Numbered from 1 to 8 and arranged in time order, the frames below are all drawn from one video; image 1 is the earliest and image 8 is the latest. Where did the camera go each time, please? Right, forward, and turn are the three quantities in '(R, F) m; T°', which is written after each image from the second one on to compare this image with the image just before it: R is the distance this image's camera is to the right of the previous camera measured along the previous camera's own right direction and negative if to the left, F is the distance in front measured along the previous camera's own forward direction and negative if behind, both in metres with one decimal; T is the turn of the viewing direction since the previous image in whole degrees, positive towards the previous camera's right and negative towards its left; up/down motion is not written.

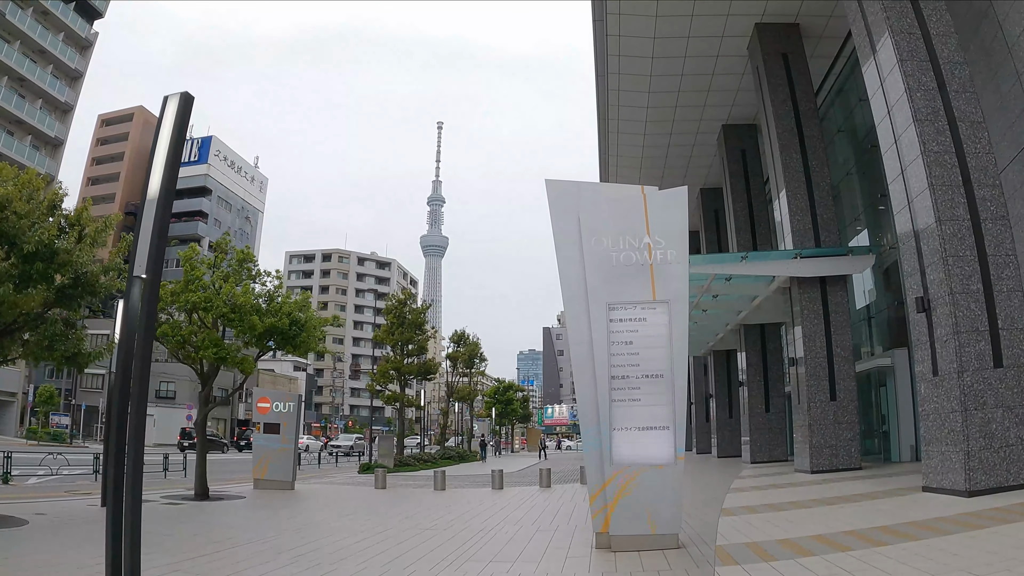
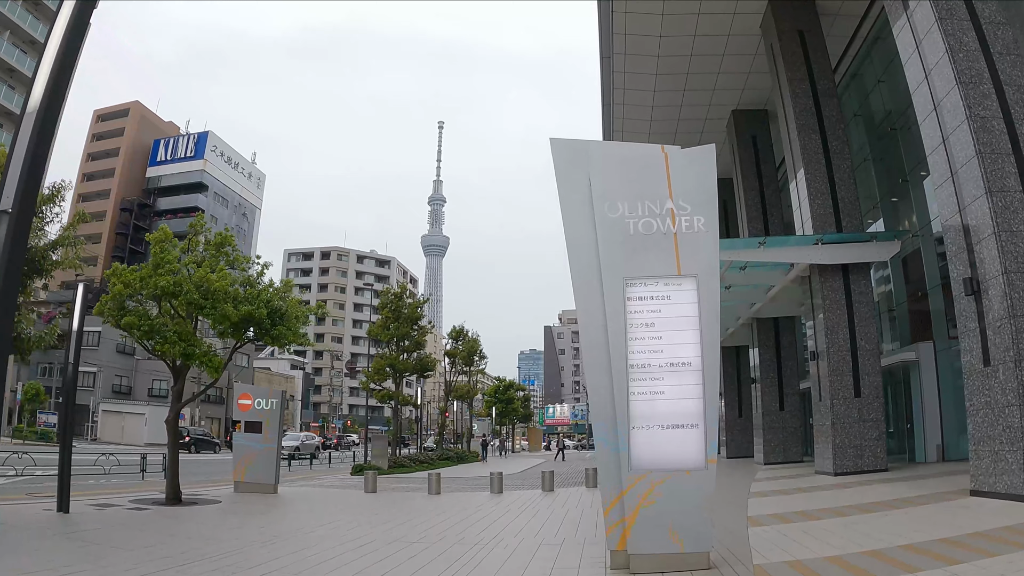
(0.0, +1.3) m; 0°
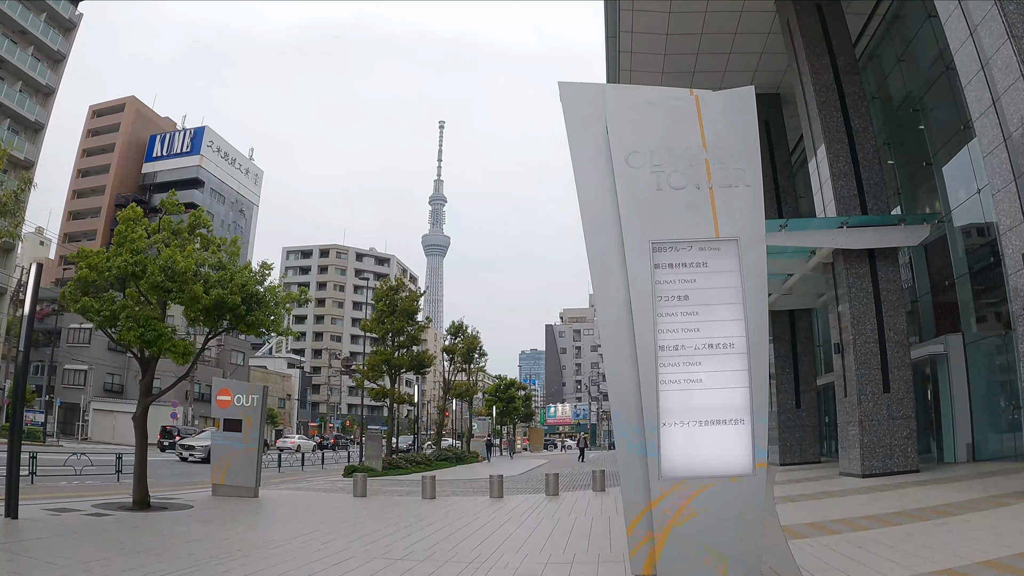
(0.0, +1.3) m; 0°
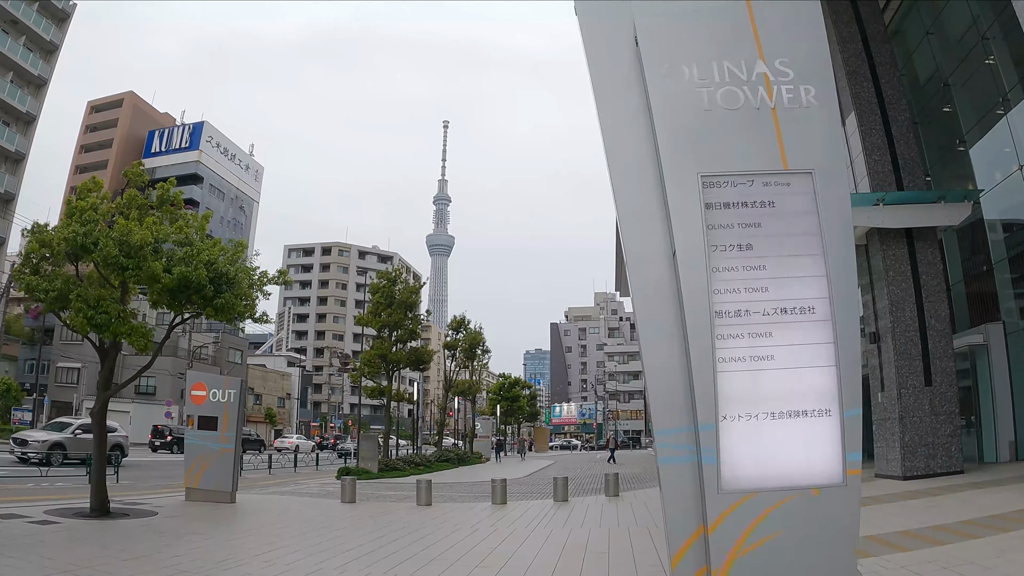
(0.0, +1.4) m; 0°
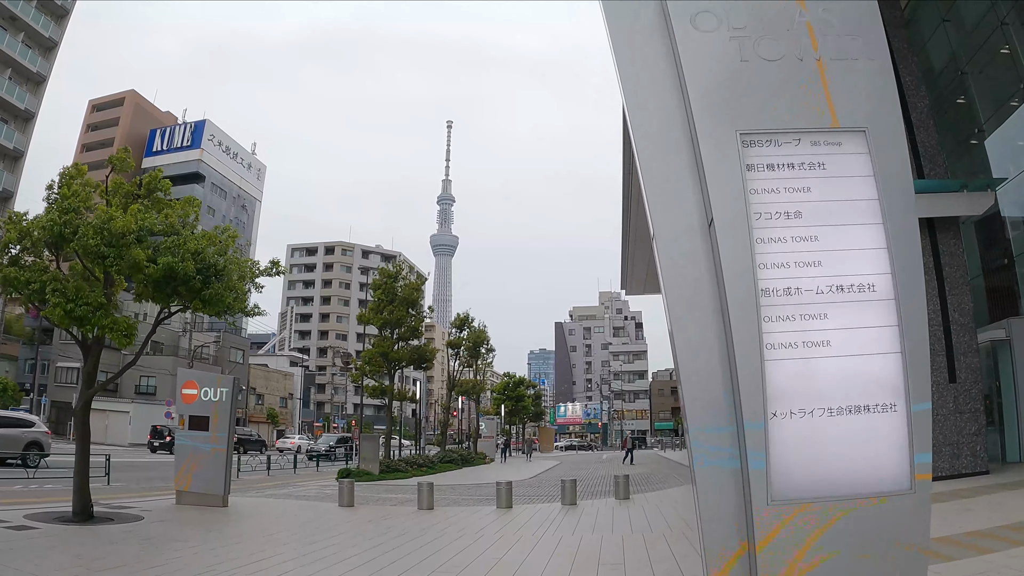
(0.0, +0.6) m; 0°
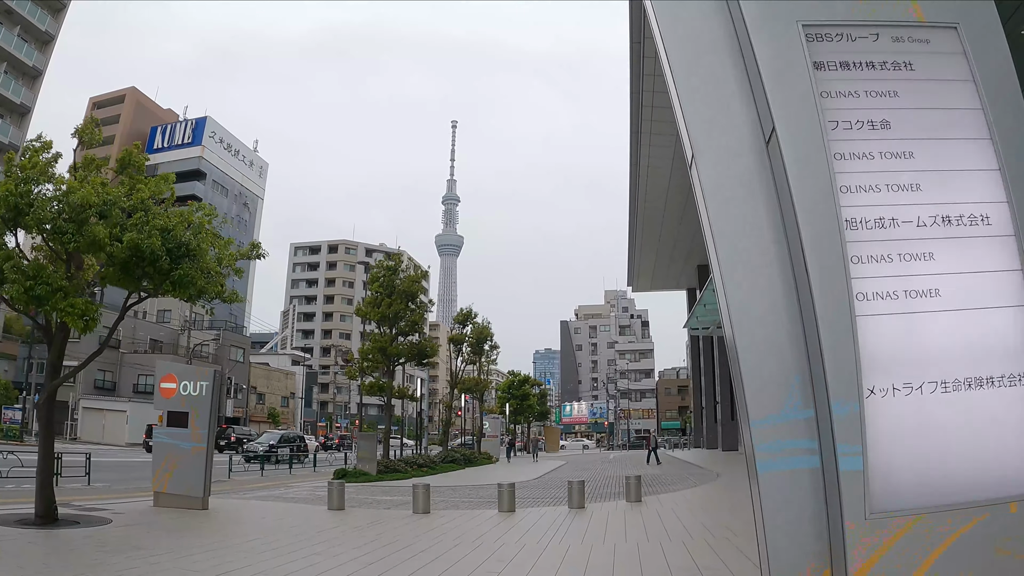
(+0.1, +0.9) m; 0°
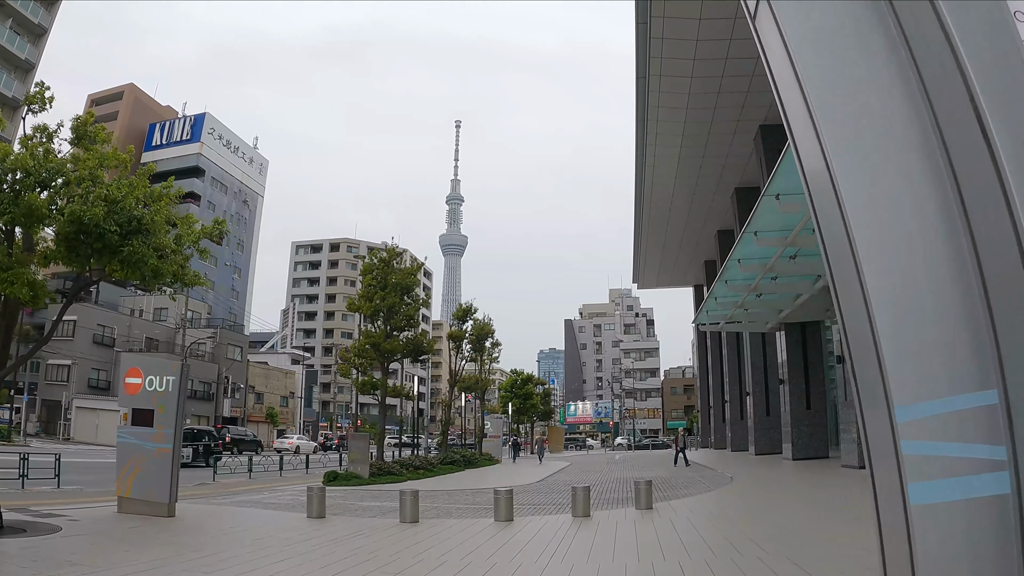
(+0.1, +1.1) m; 0°
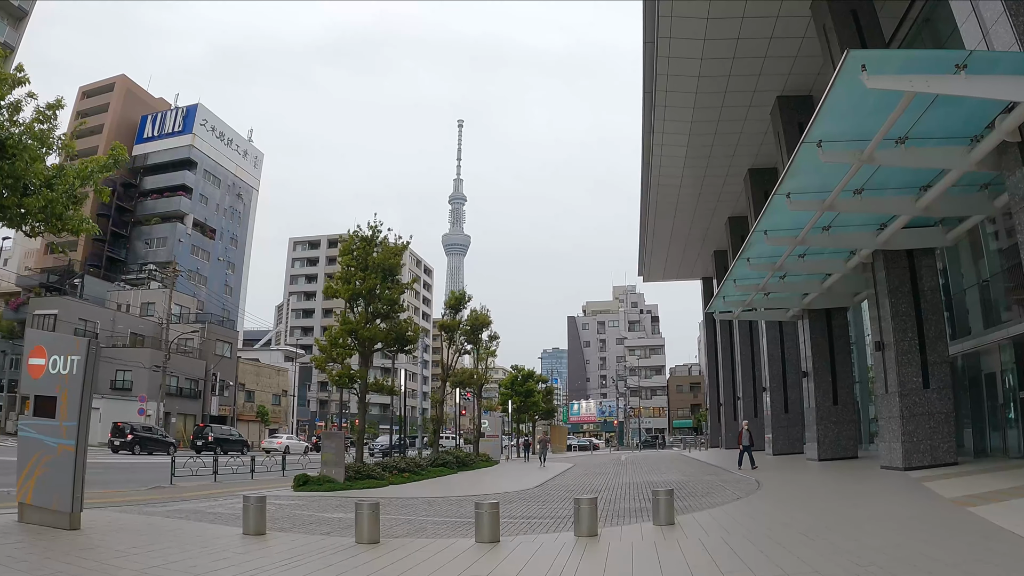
(+0.2, +2.1) m; 0°
